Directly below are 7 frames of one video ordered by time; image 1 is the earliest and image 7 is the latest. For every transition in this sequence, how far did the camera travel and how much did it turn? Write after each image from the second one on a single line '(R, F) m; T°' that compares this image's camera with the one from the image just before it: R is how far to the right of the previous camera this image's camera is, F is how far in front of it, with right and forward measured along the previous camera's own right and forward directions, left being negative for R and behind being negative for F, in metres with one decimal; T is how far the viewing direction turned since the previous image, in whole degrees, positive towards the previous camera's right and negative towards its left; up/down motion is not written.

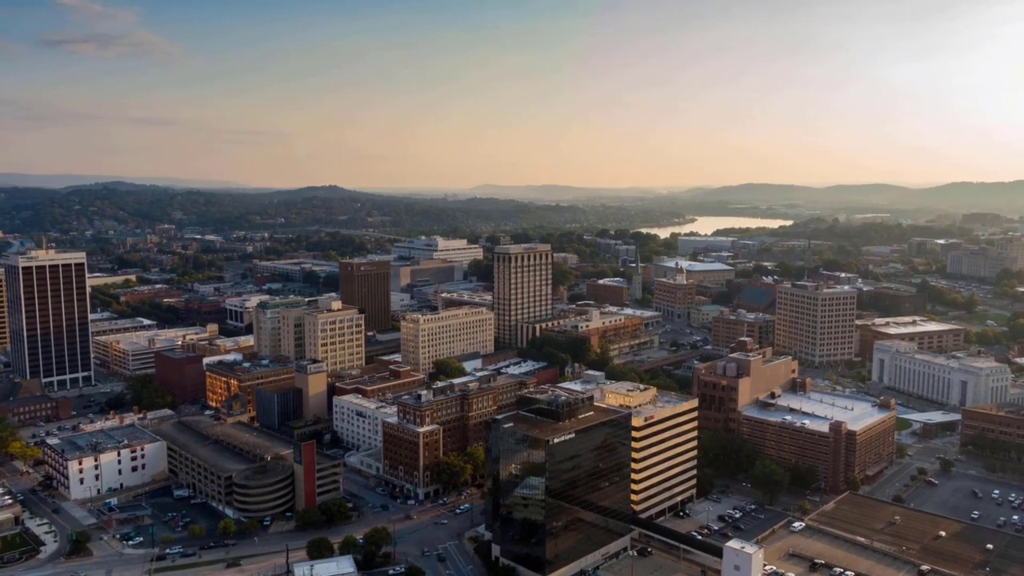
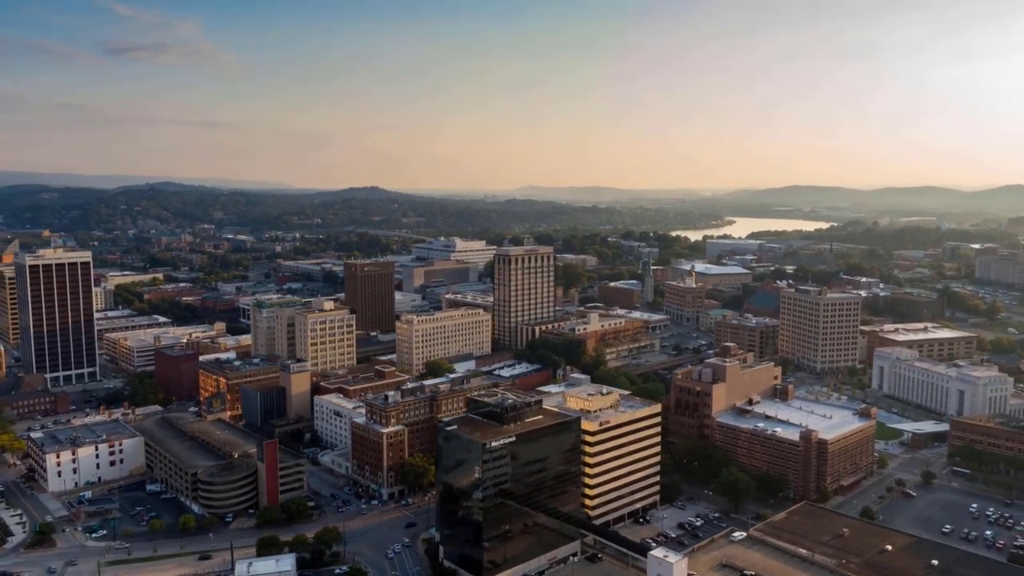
(+4.0, +0.2) m; -3°
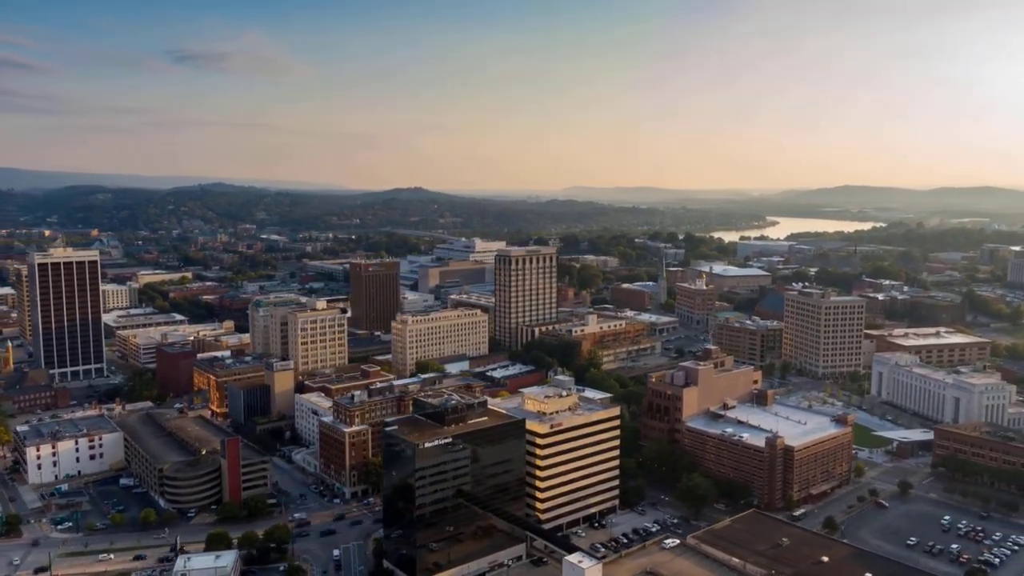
(+4.4, +0.3) m; -3°
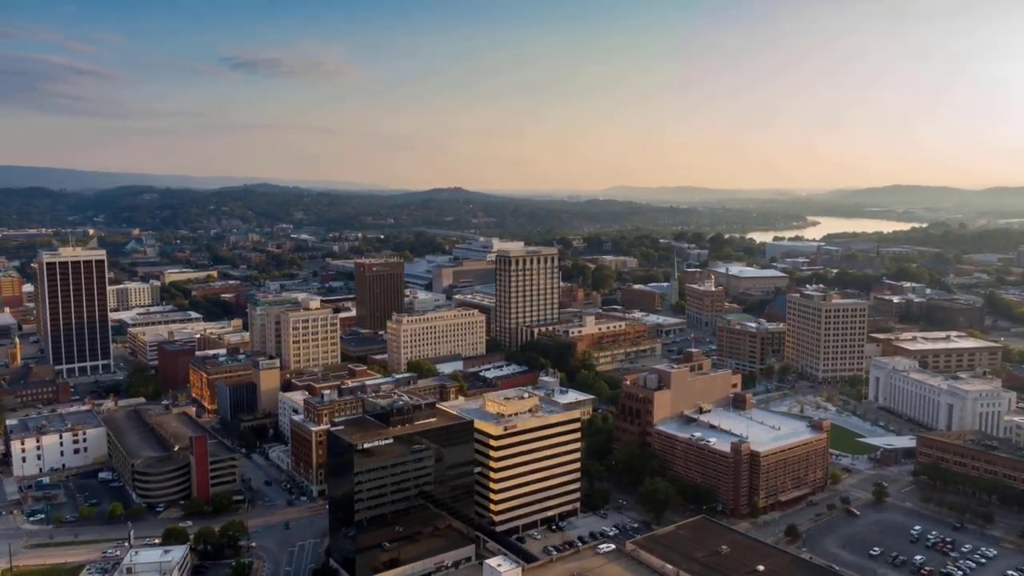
(+4.0, +0.2) m; -3°
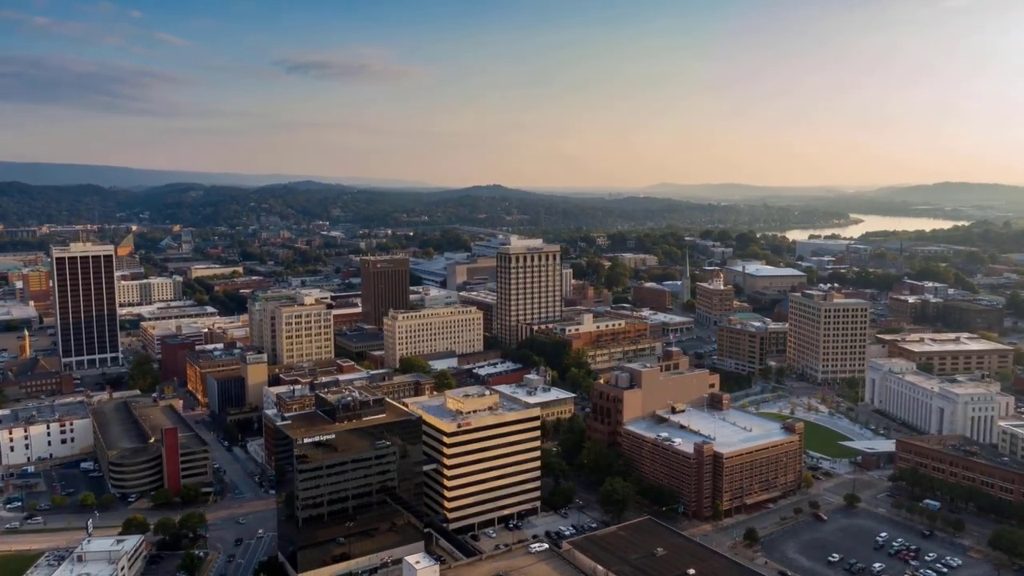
(+4.0, +0.2) m; -3°
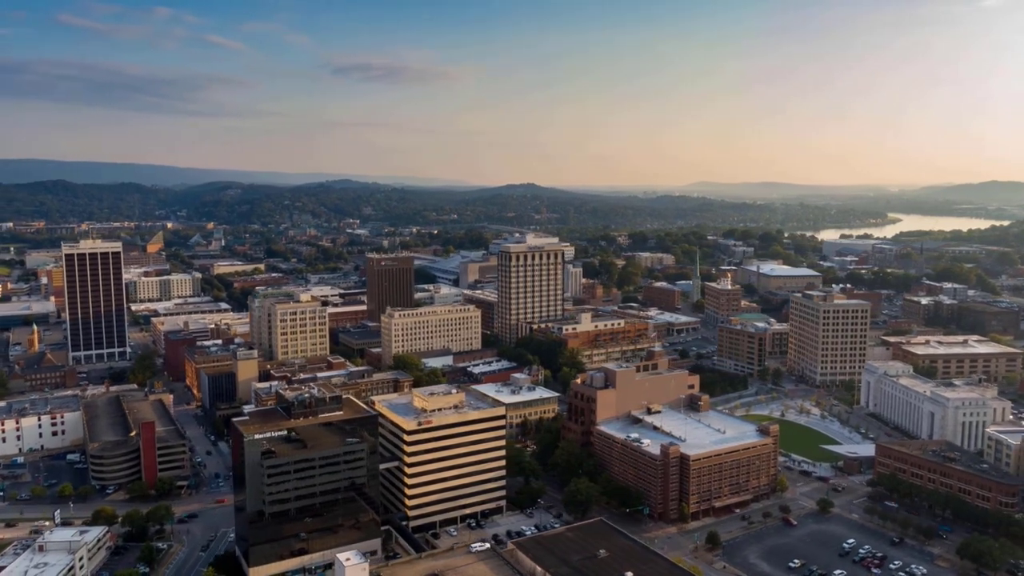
(+3.4, +0.2) m; -3°
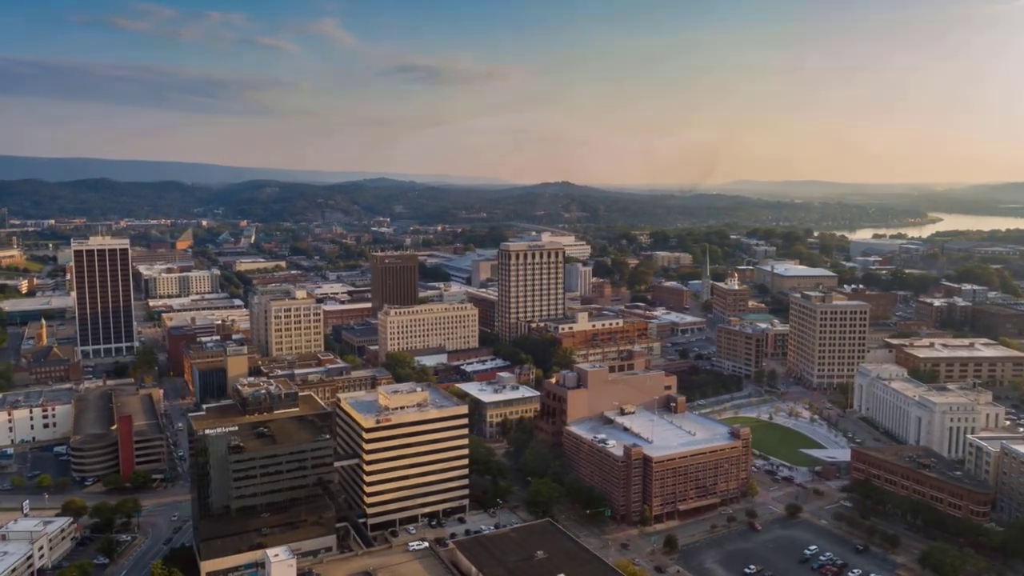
(+3.6, +0.2) m; -3°
